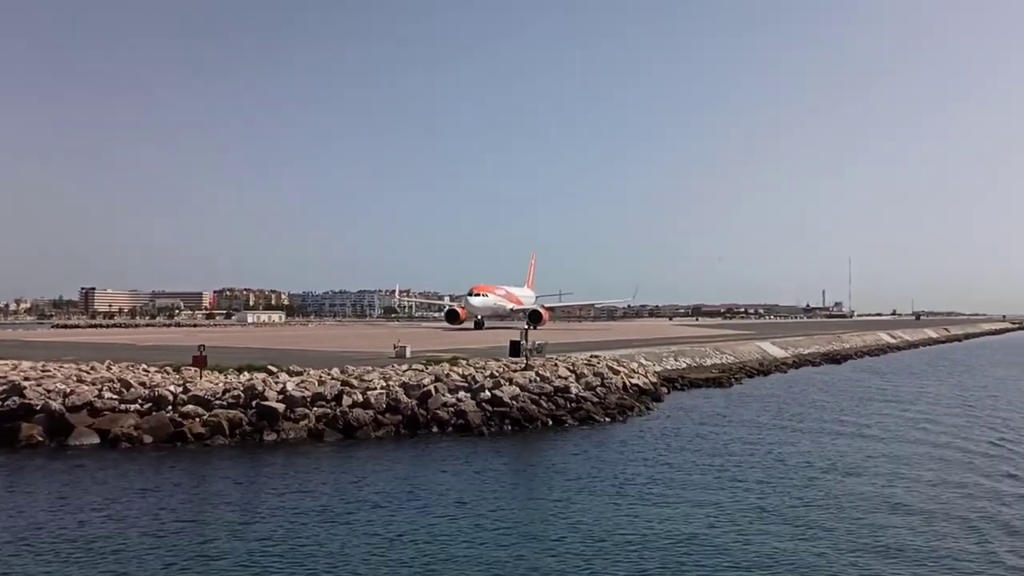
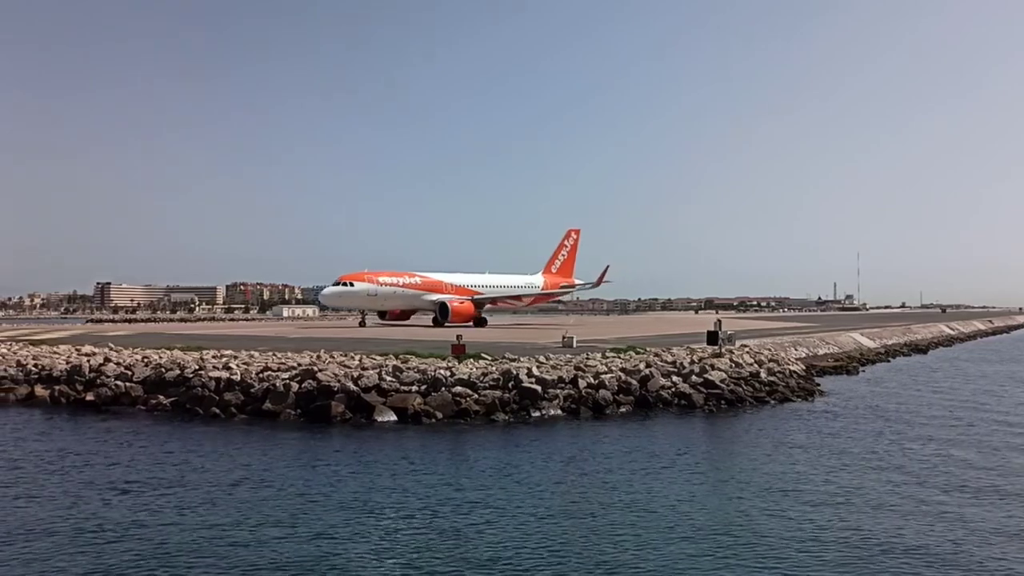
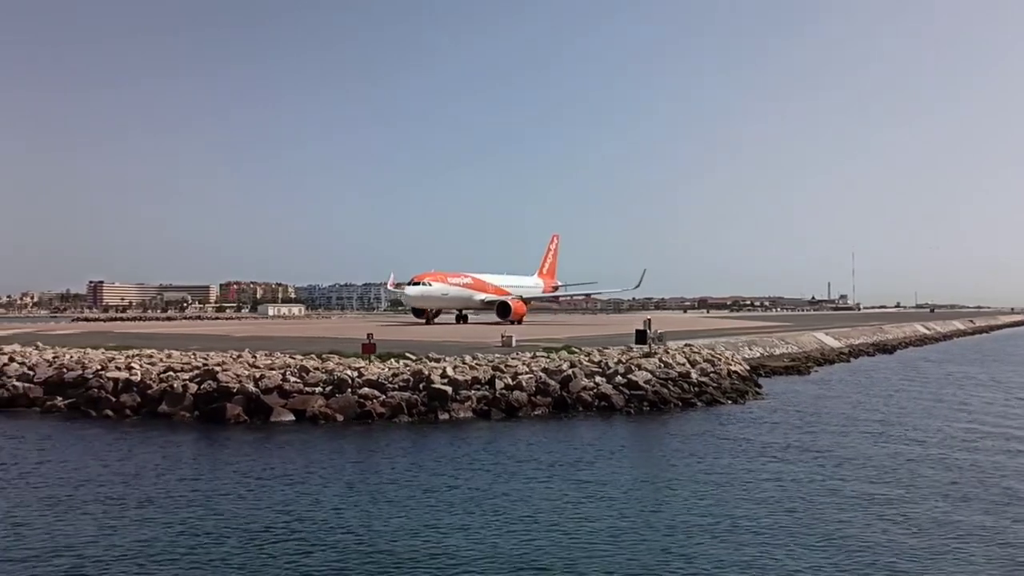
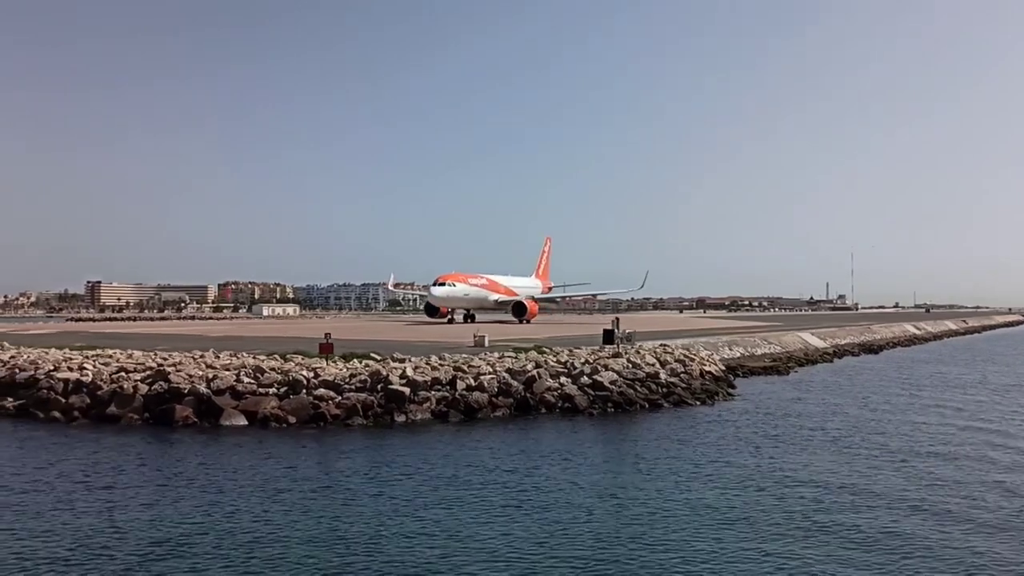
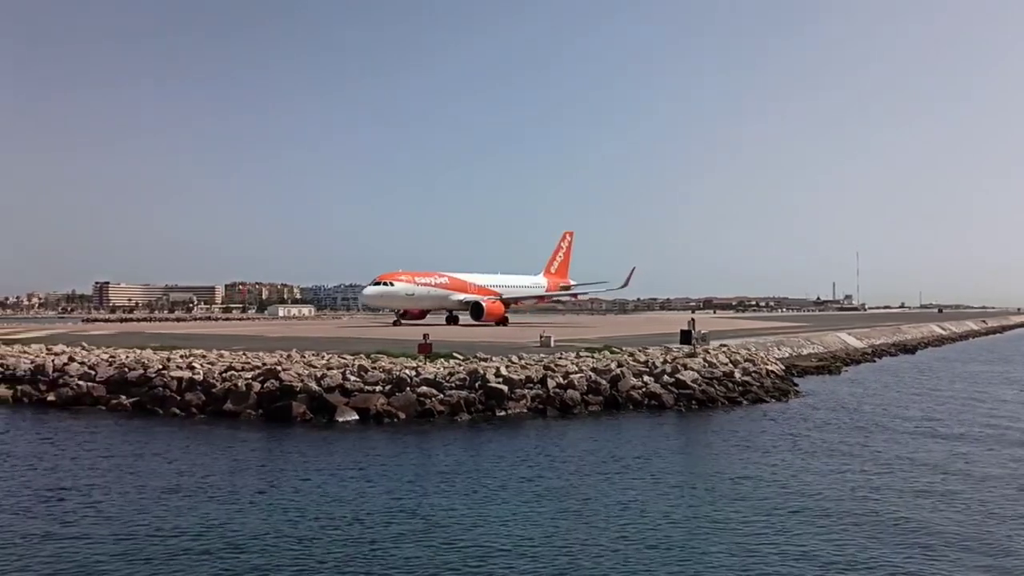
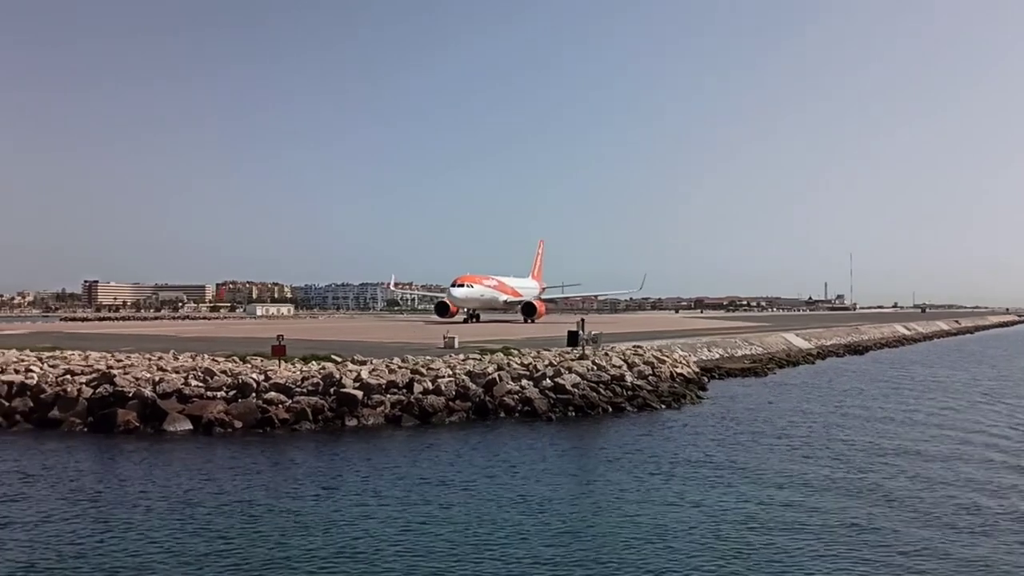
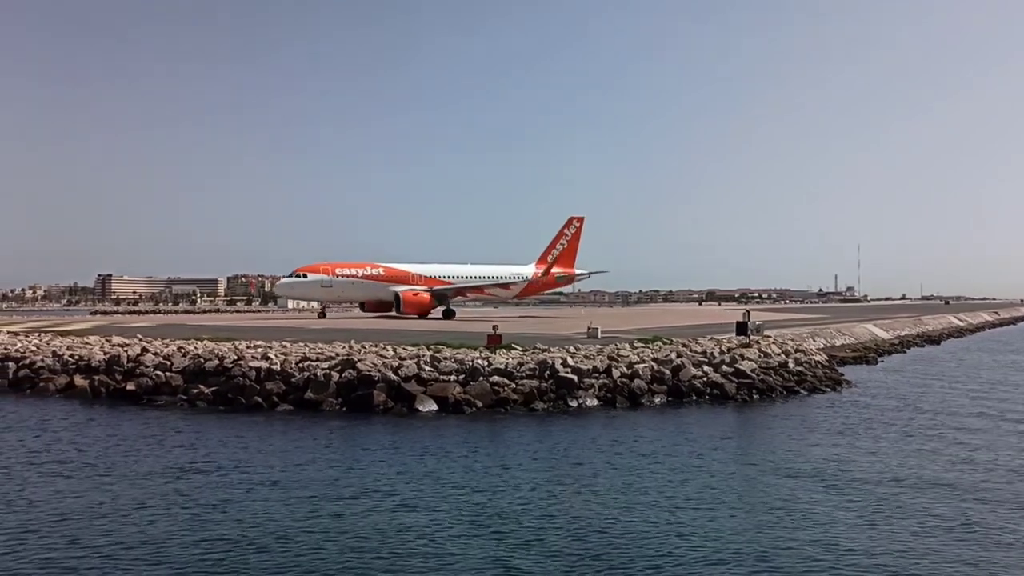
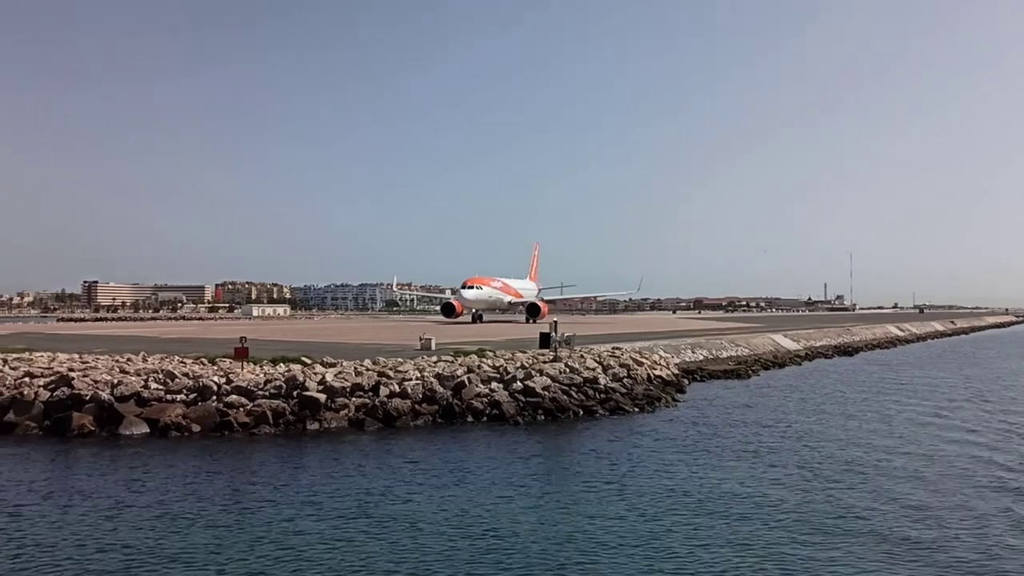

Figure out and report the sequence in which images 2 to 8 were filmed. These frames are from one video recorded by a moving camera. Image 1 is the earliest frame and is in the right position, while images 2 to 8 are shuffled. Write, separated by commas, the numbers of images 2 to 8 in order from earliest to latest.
8, 6, 4, 3, 5, 2, 7
